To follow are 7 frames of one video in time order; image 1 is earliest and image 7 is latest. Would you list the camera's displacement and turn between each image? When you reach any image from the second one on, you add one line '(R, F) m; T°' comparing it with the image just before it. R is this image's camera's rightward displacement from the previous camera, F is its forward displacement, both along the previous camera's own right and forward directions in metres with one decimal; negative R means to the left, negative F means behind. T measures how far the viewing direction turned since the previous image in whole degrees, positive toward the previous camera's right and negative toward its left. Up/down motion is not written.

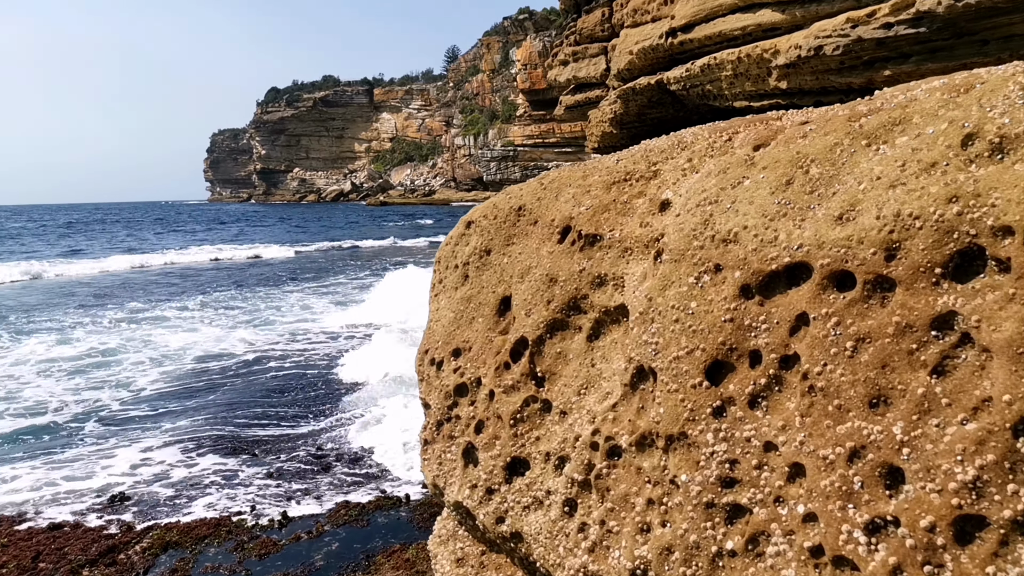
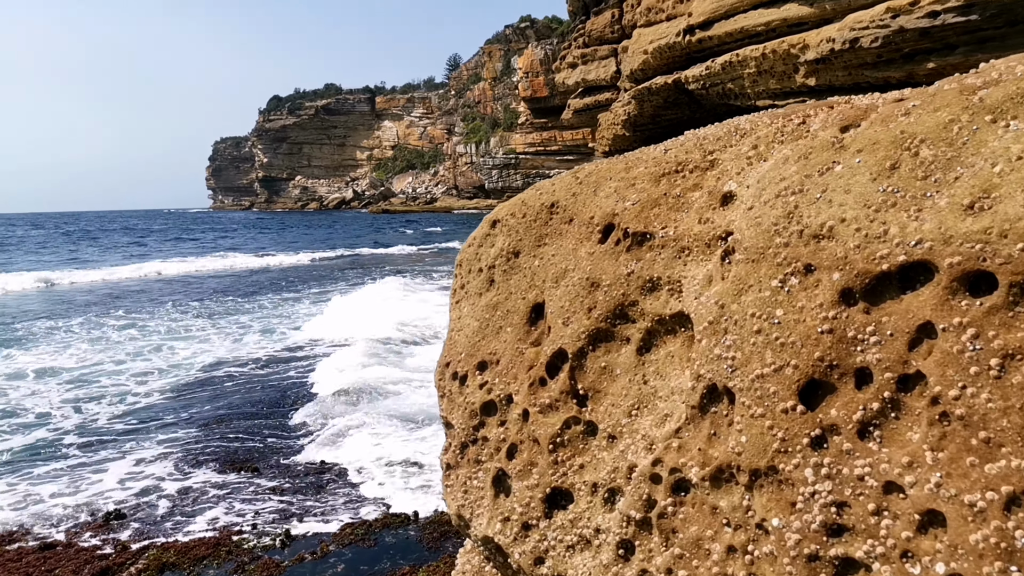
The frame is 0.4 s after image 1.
(-0.1, +0.2) m; 0°
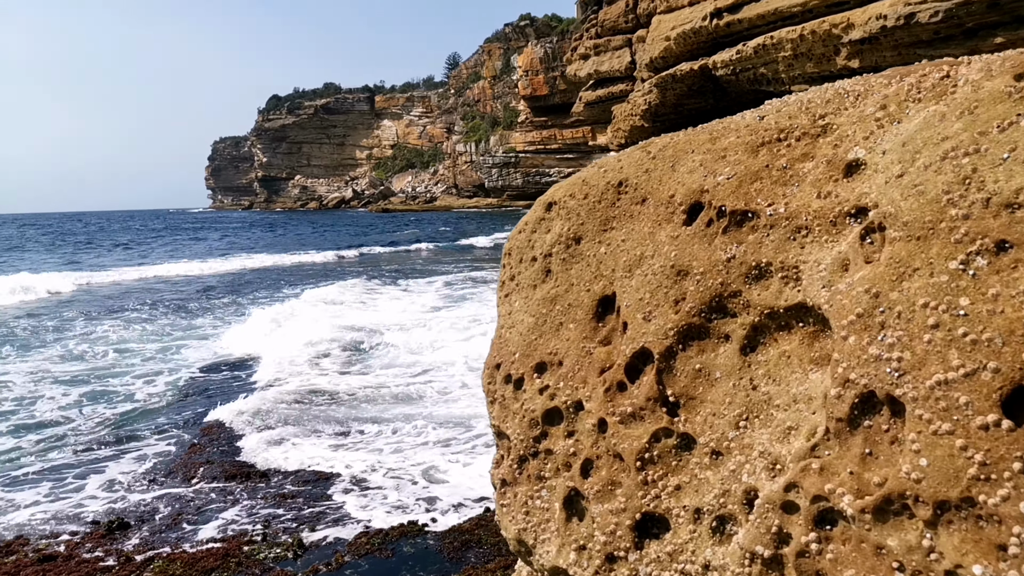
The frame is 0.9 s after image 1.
(-0.2, +0.2) m; 0°
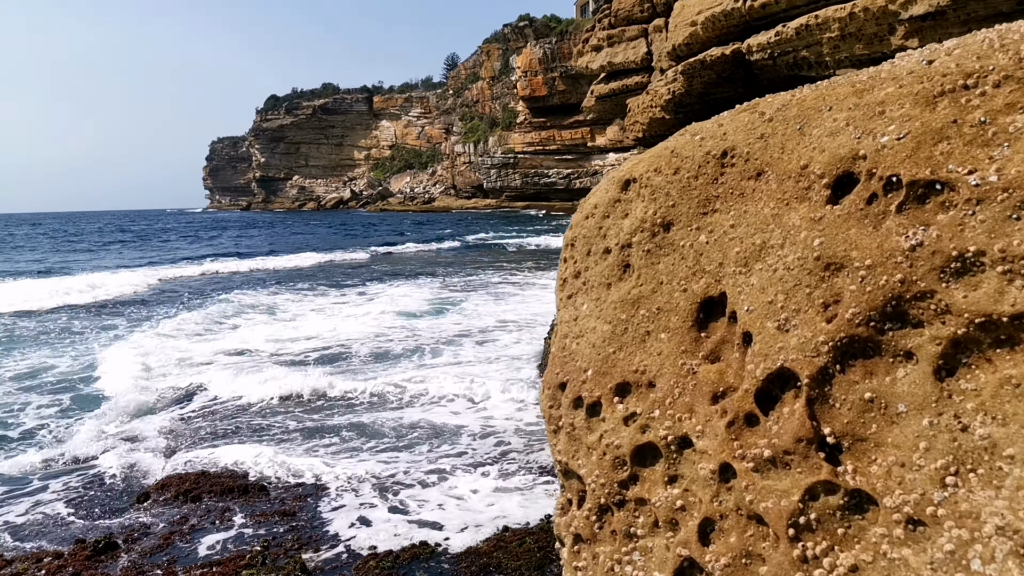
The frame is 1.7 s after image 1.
(-0.1, +0.4) m; 0°
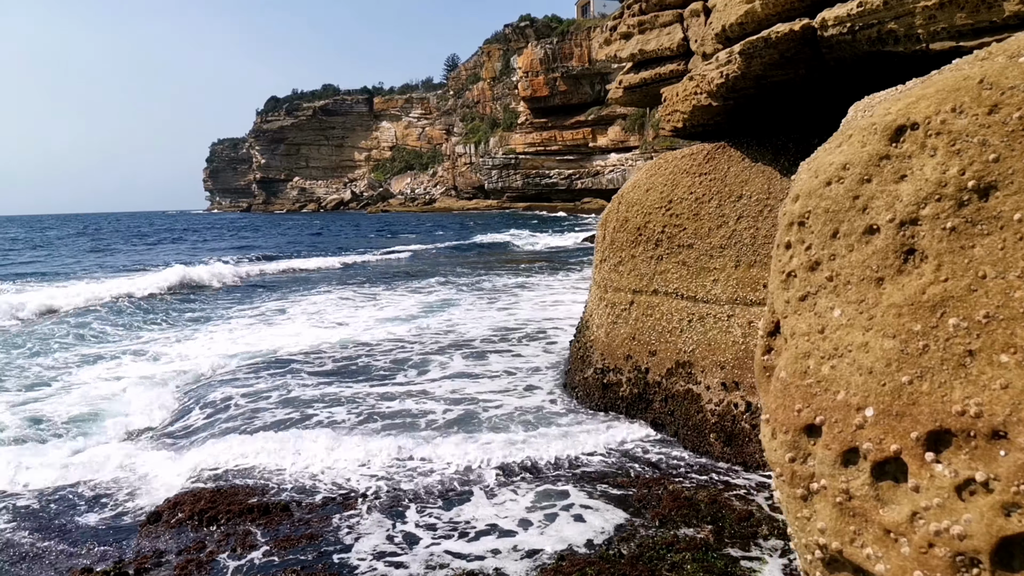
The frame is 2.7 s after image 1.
(-0.3, +0.5) m; 0°
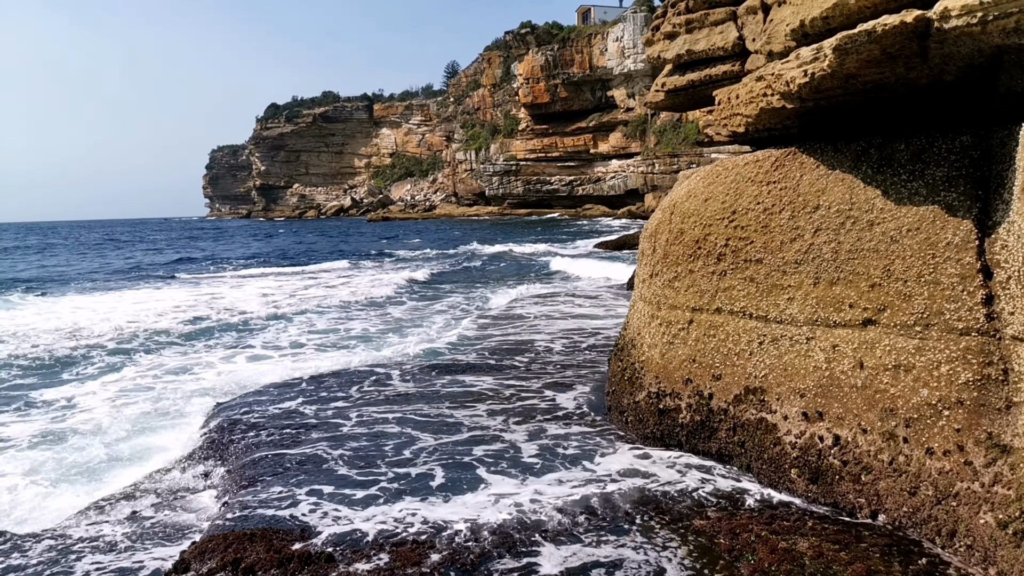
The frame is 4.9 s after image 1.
(-0.5, +0.5) m; 0°
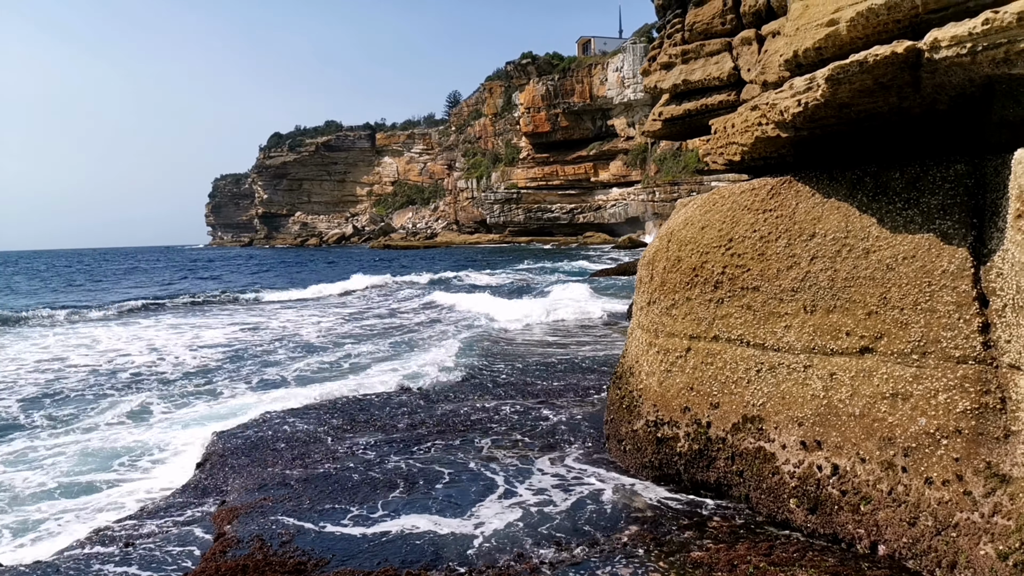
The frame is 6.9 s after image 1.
(0.0, 0.0) m; 0°
